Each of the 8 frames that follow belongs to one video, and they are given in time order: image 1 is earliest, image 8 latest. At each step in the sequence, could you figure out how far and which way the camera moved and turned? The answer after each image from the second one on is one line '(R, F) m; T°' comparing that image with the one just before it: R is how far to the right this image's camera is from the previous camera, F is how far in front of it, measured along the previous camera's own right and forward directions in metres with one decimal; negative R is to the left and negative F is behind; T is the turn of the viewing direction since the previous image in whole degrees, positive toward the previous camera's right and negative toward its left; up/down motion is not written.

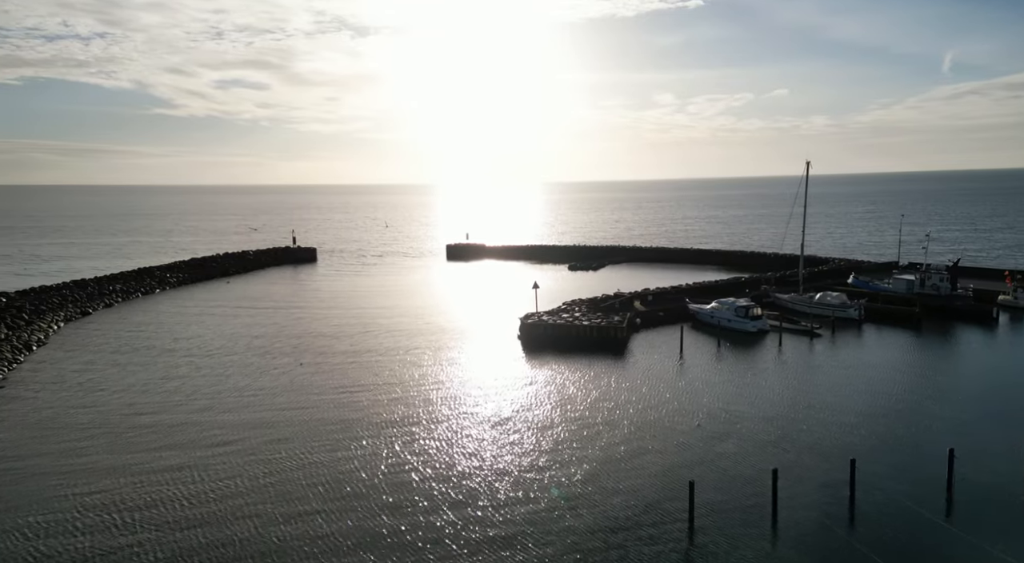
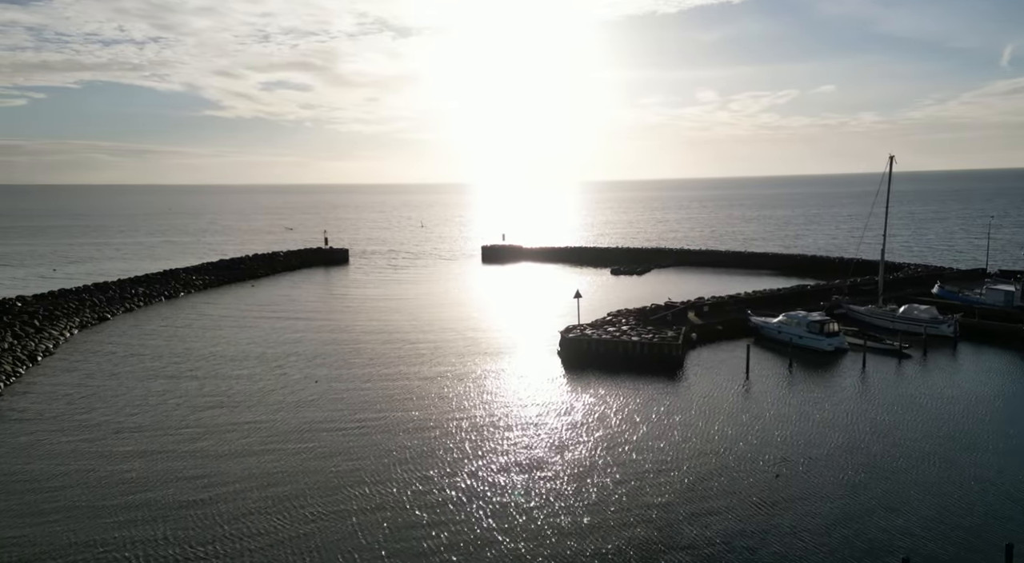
(-0.1, +2.9) m; -3°
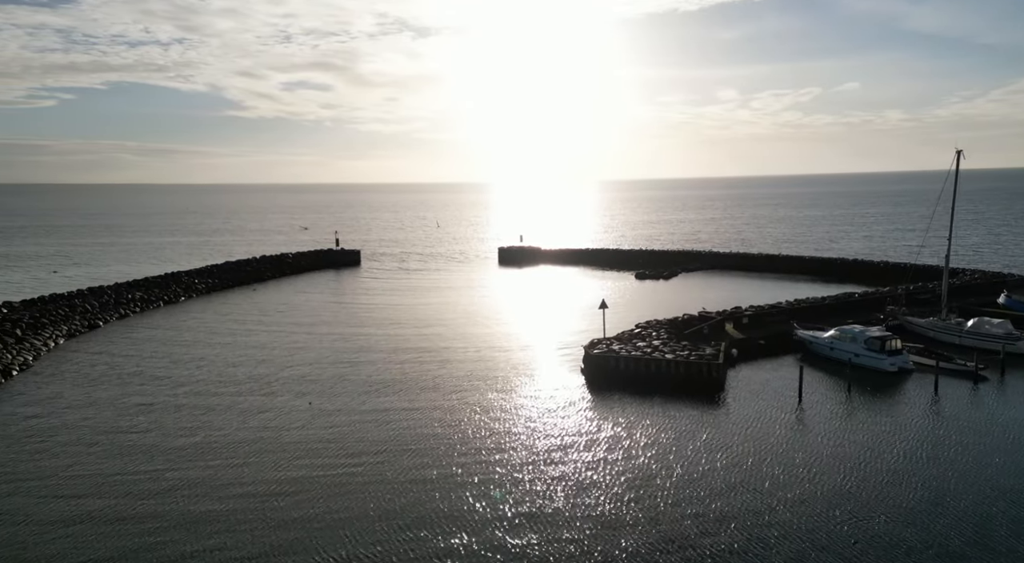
(0.0, +2.6) m; -1°
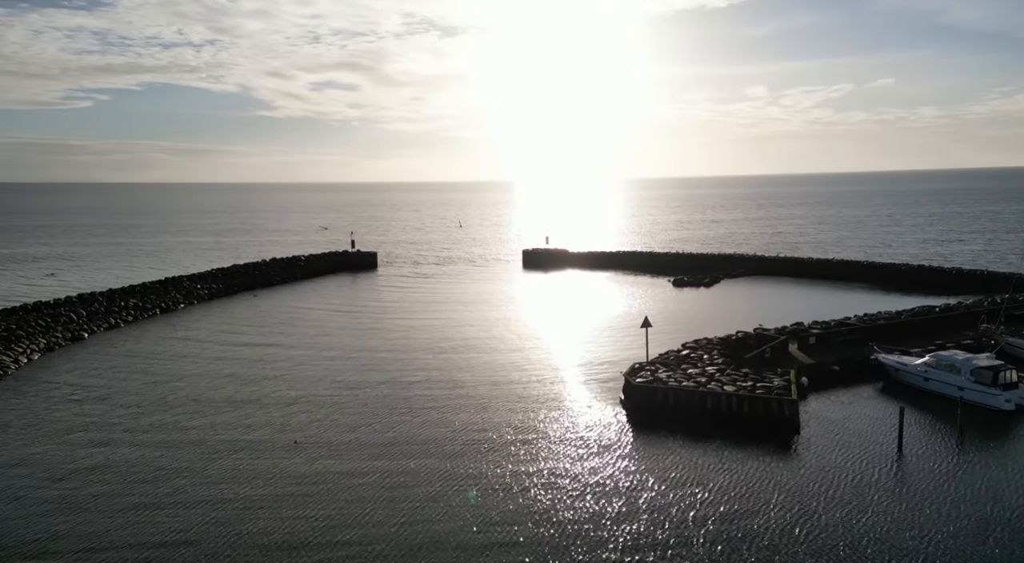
(-0.1, +3.5) m; -2°
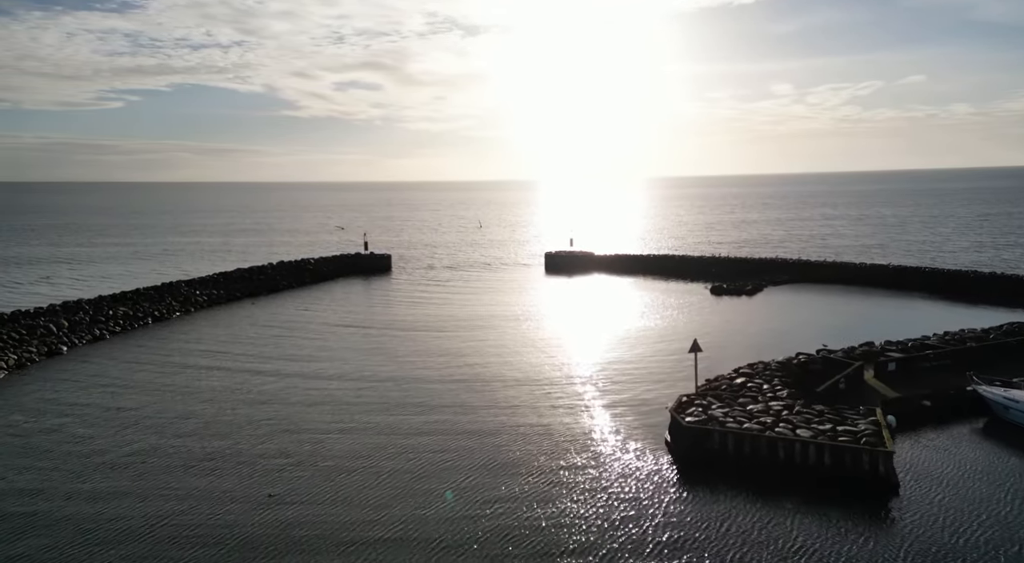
(-0.1, +3.2) m; -2°
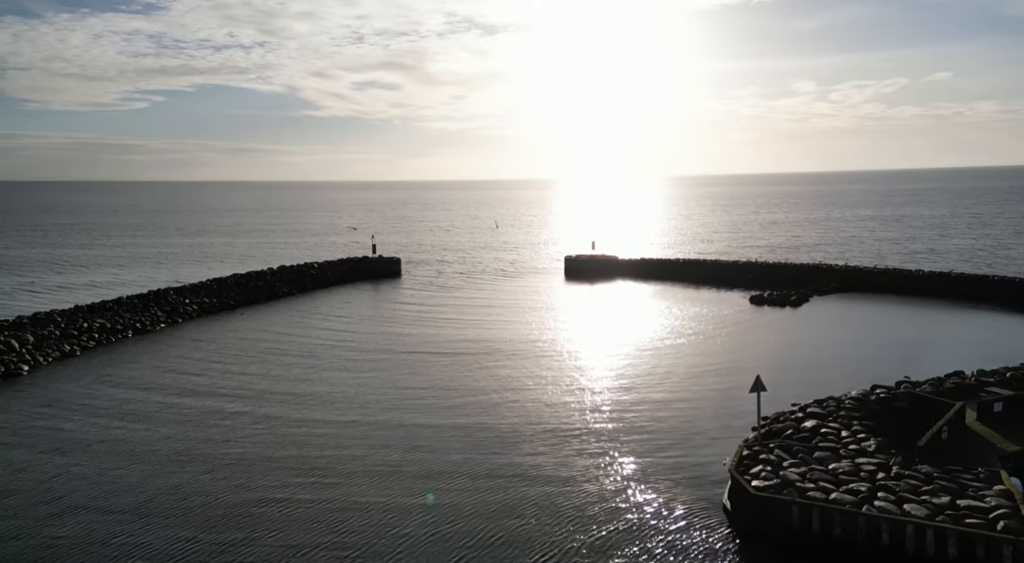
(0.0, +3.3) m; -1°
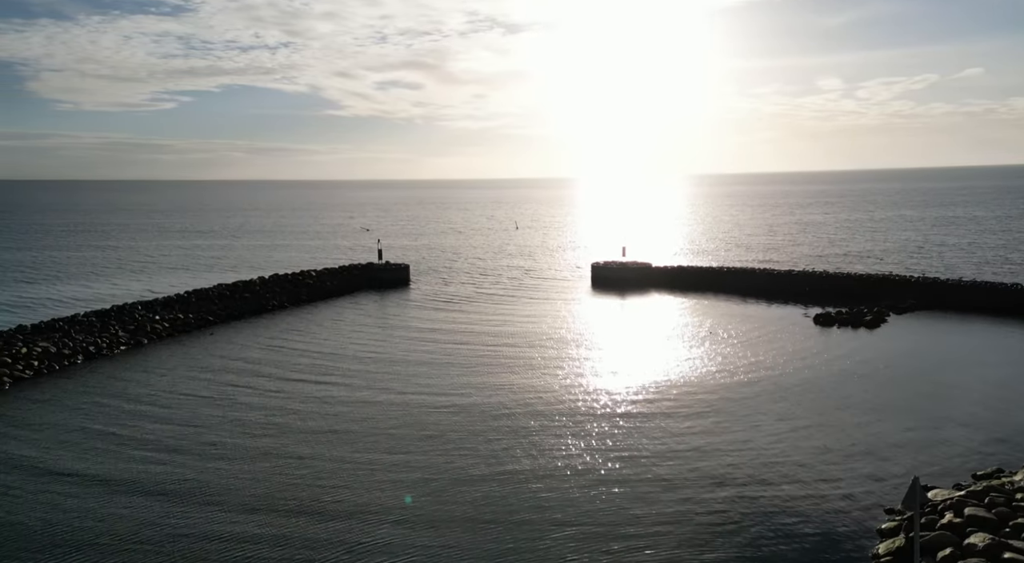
(0.0, +4.9) m; -2°
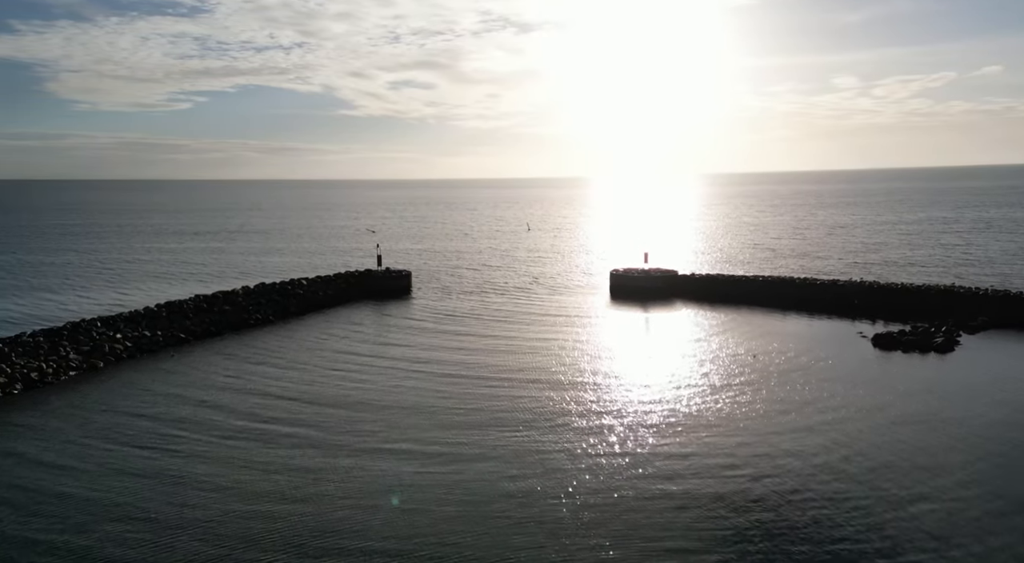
(+0.1, +3.7) m; -1°
